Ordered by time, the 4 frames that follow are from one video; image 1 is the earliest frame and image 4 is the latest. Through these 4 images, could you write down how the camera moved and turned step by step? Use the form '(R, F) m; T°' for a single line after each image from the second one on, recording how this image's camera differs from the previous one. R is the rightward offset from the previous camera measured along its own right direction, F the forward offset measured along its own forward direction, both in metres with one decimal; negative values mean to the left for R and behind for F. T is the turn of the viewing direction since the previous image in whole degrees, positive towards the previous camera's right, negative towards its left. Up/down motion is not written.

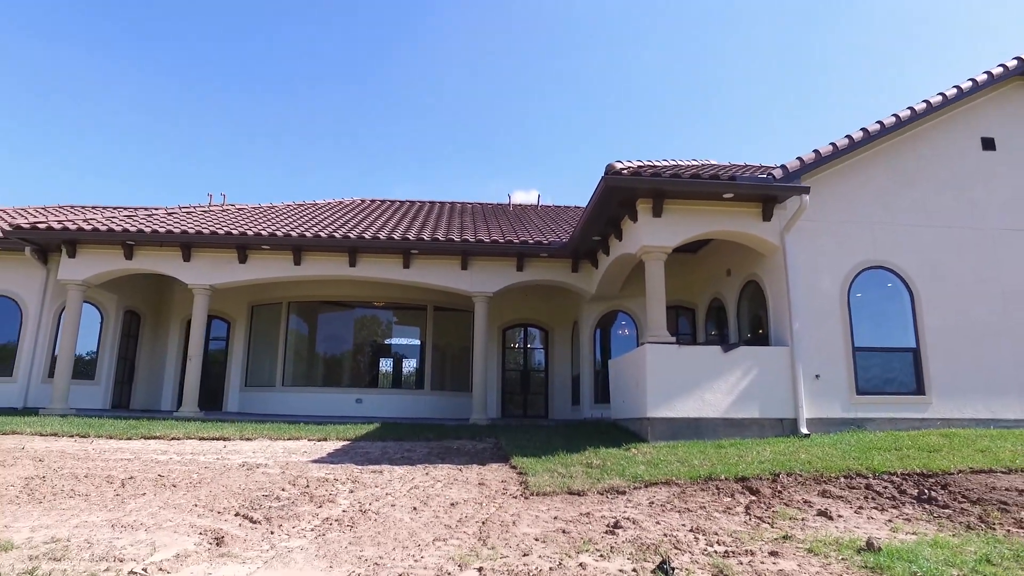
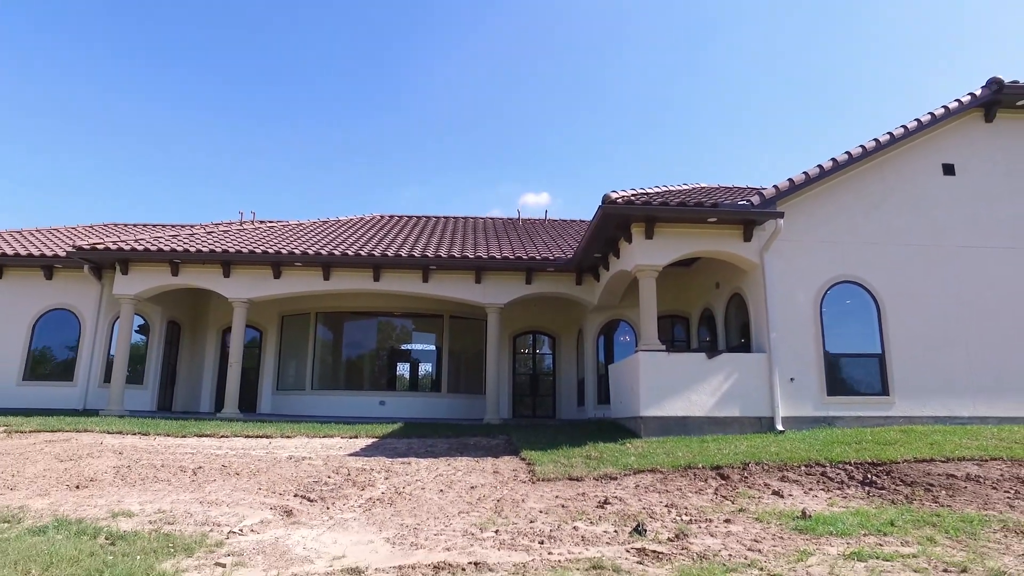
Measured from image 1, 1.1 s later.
(0.0, -1.4) m; -1°
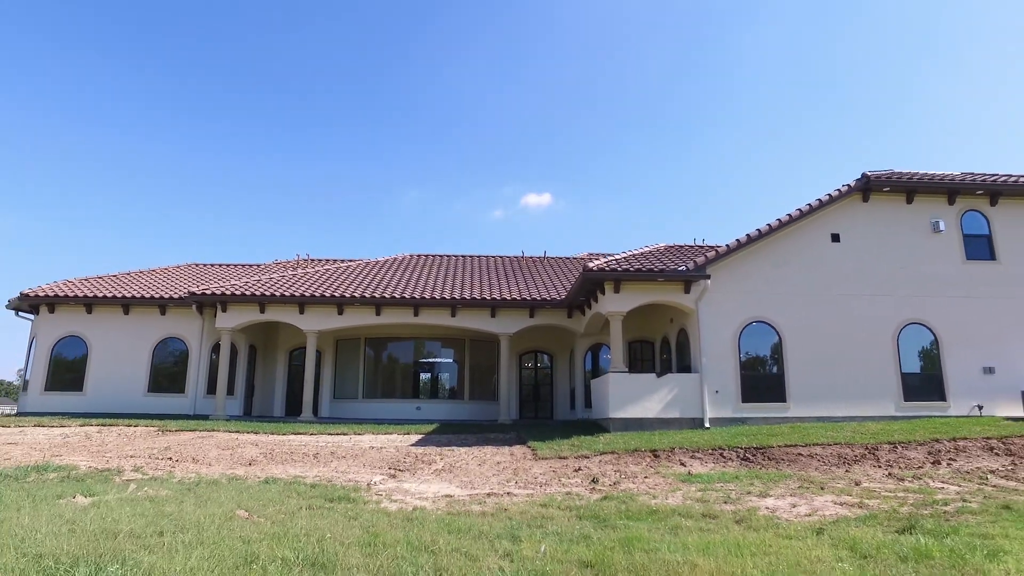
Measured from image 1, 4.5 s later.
(-0.2, -4.9) m; 0°
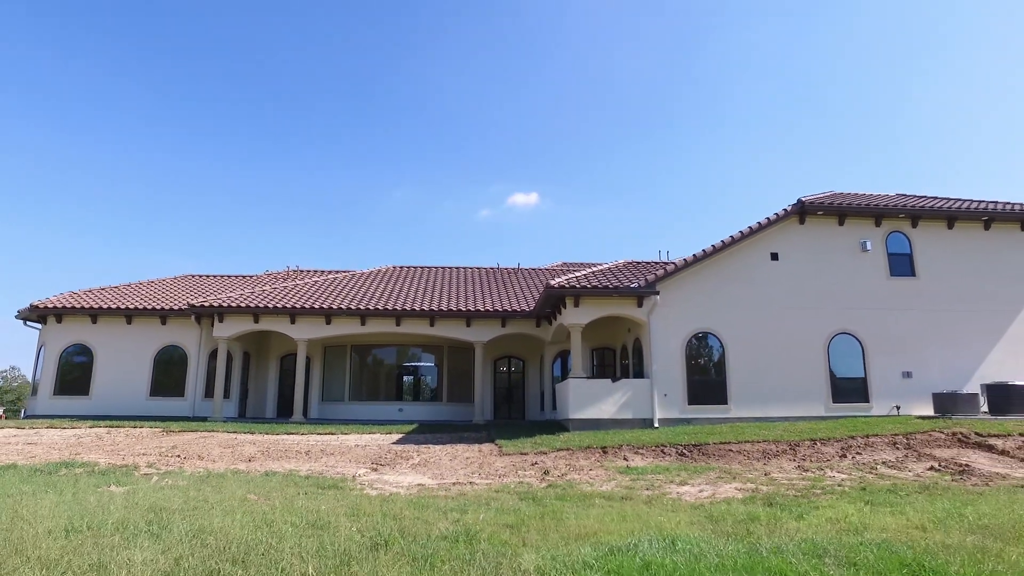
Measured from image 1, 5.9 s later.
(+0.4, -1.9) m; +1°
